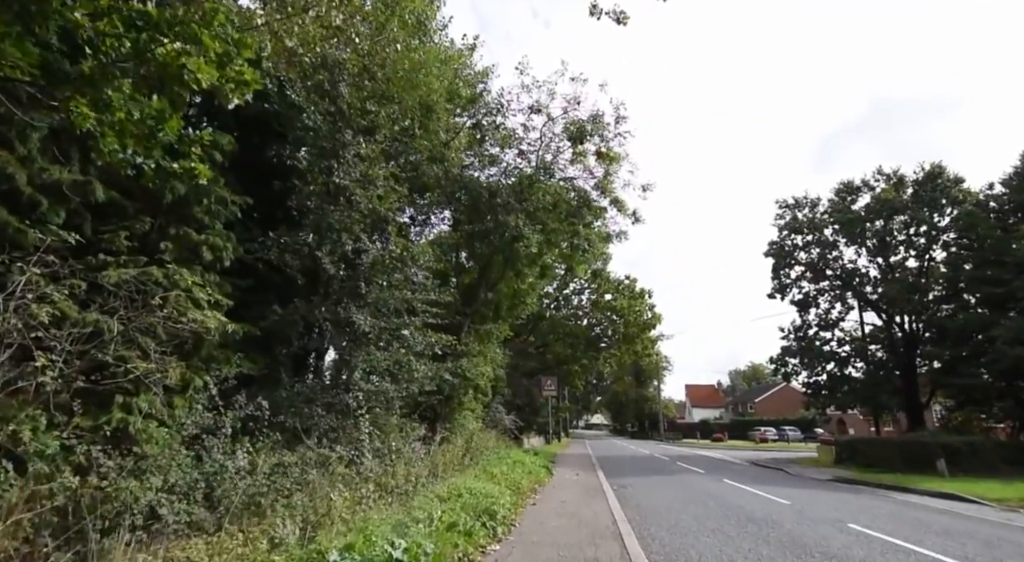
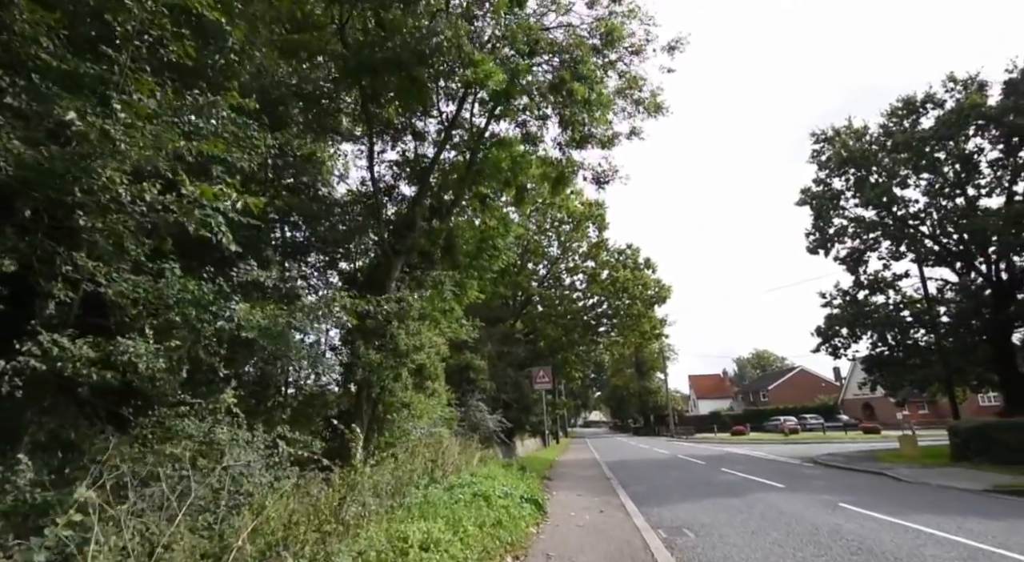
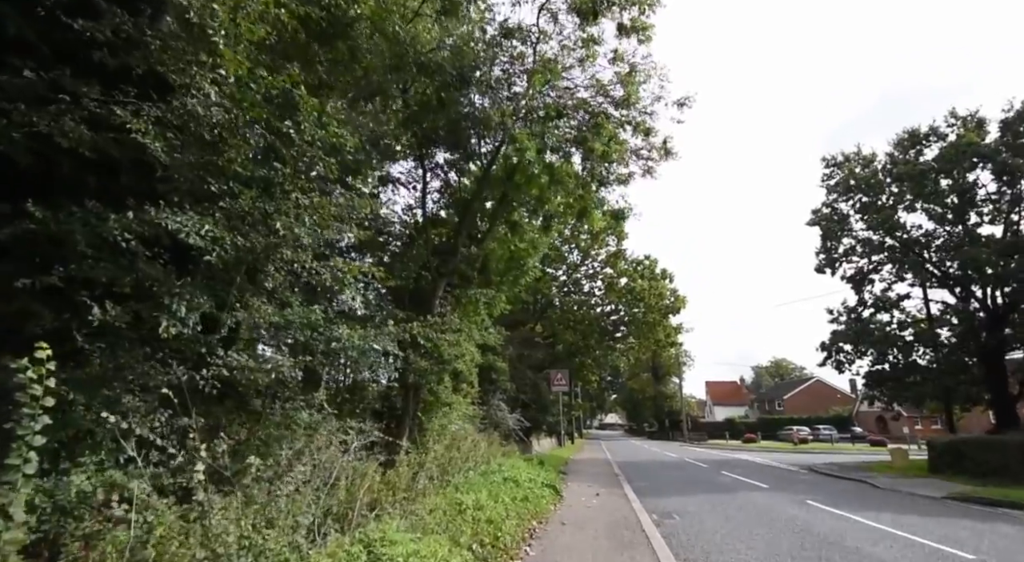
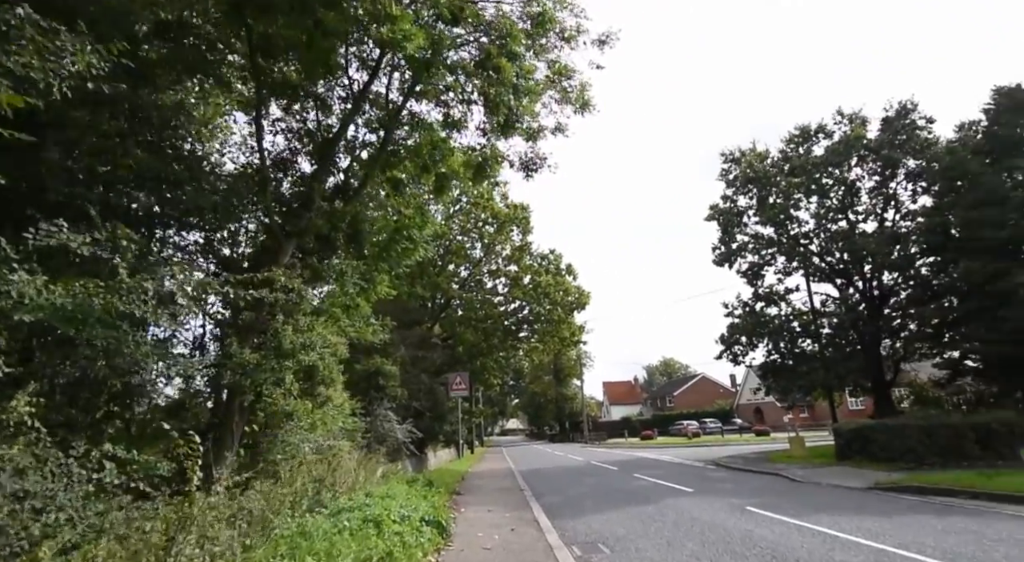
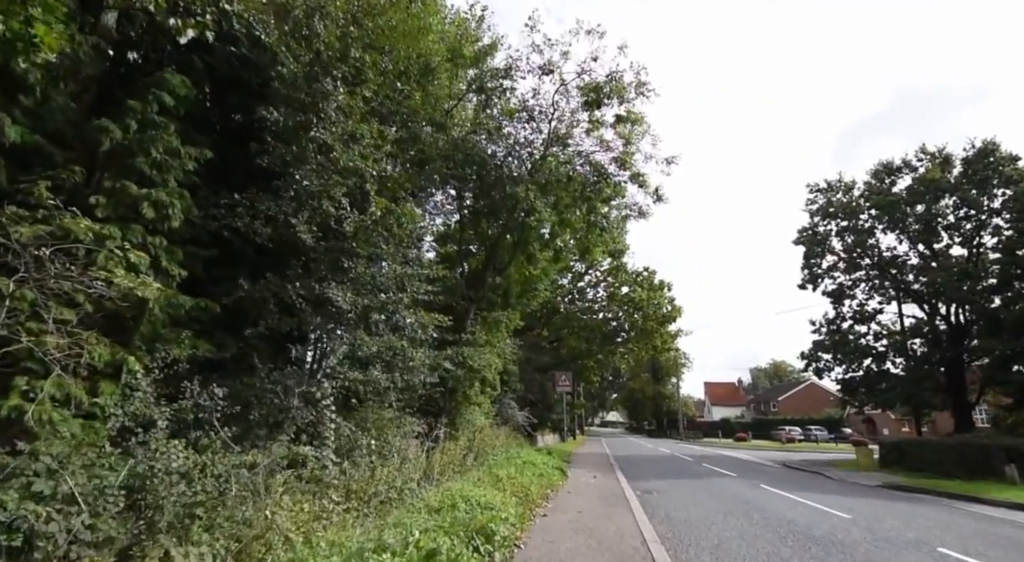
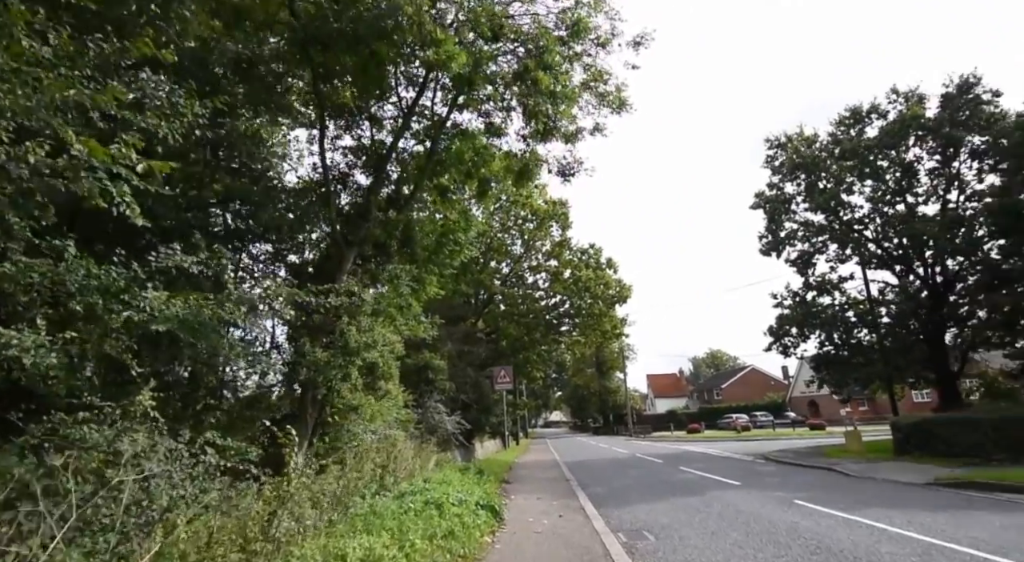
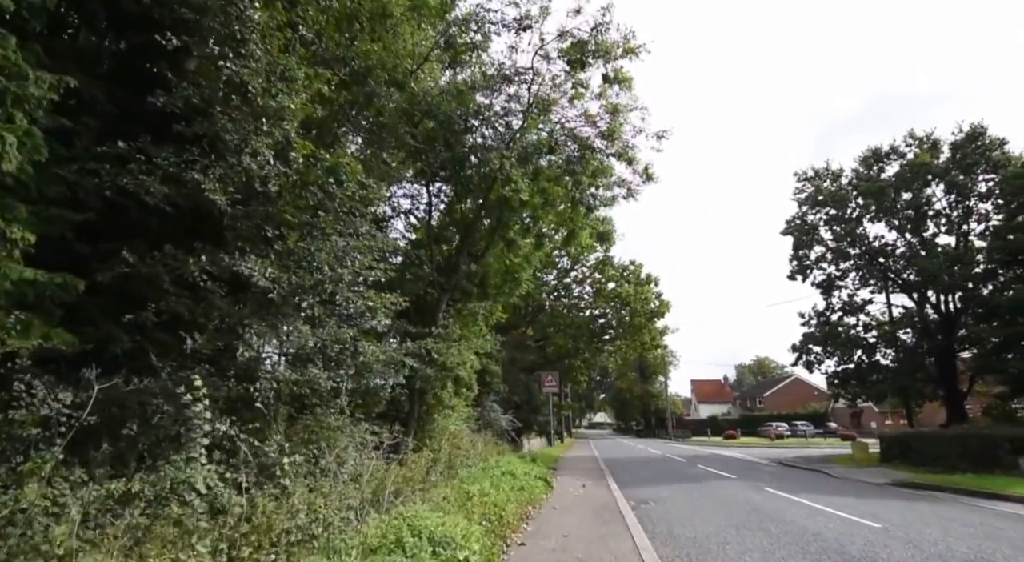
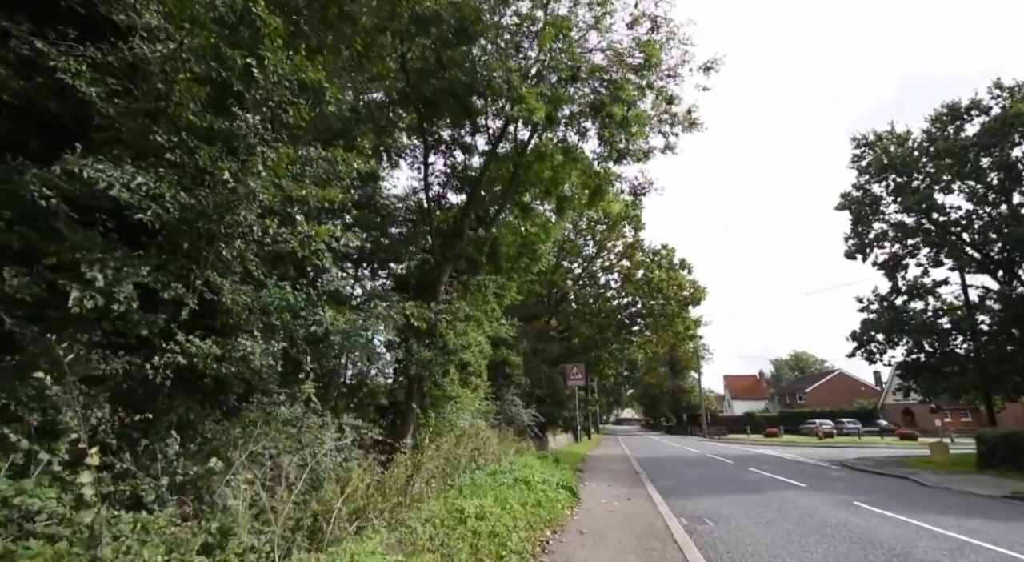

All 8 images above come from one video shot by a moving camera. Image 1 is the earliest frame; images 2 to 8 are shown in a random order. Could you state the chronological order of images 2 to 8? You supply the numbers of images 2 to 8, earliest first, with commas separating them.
5, 7, 3, 8, 2, 6, 4
